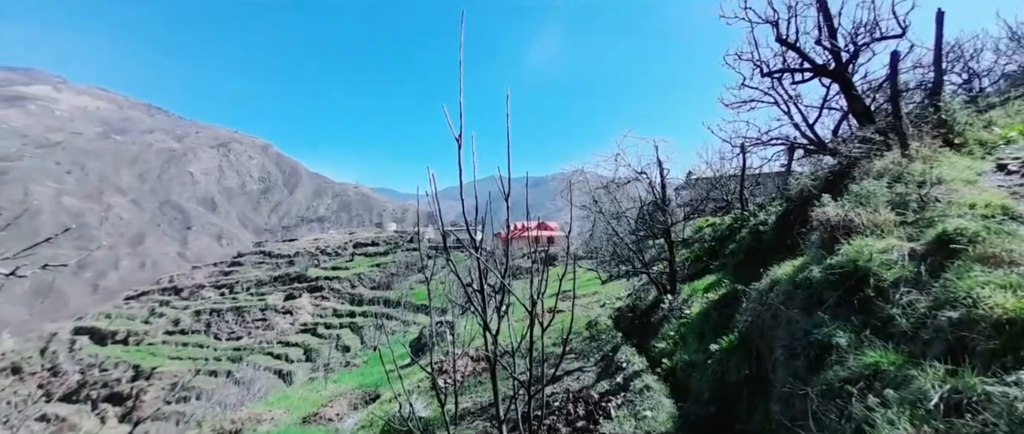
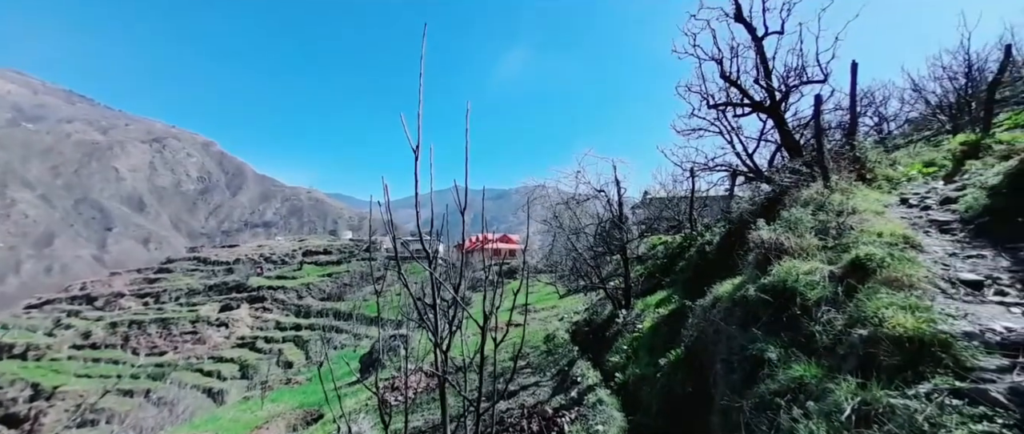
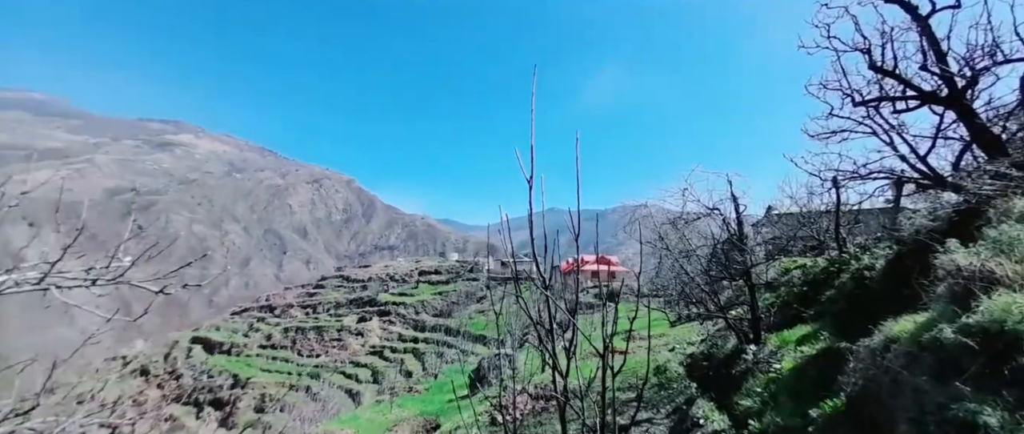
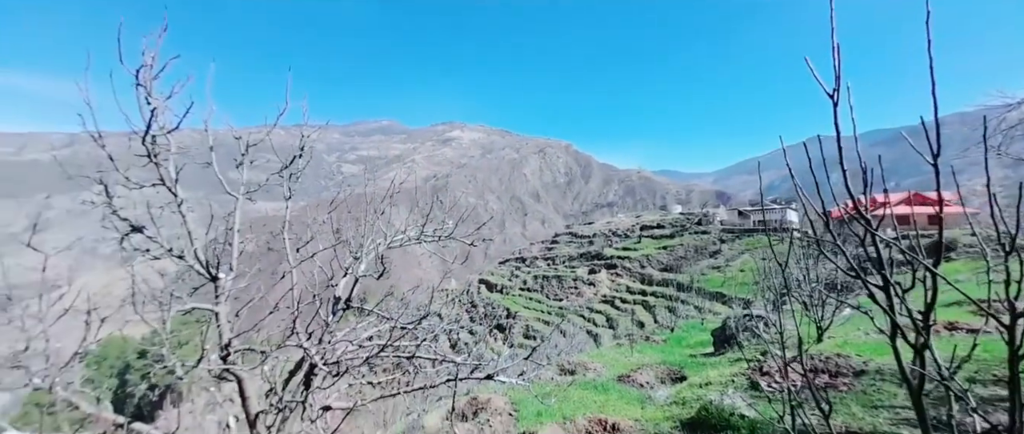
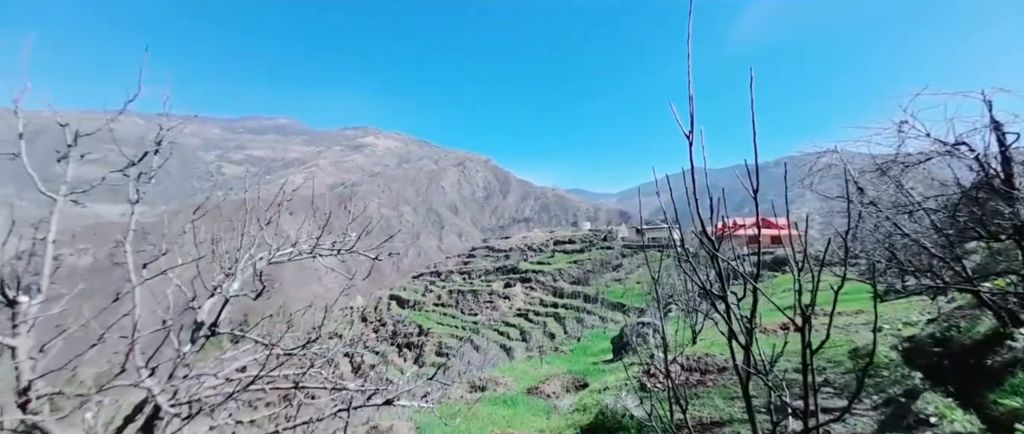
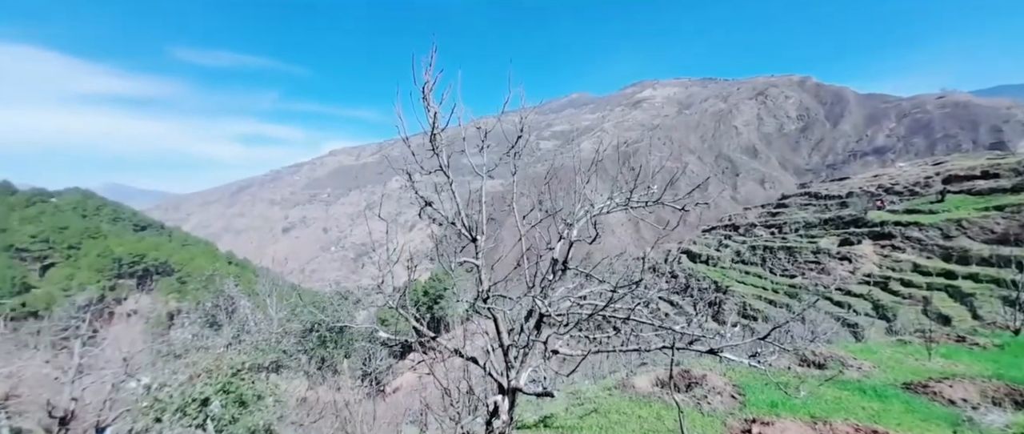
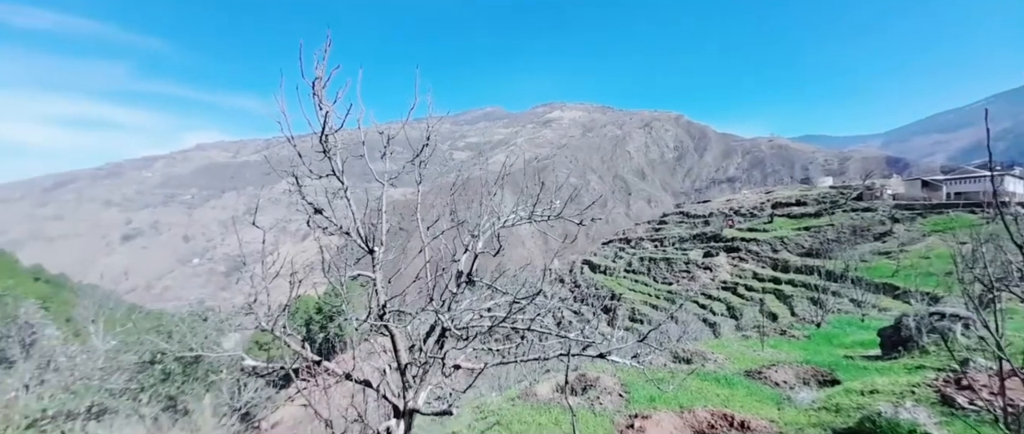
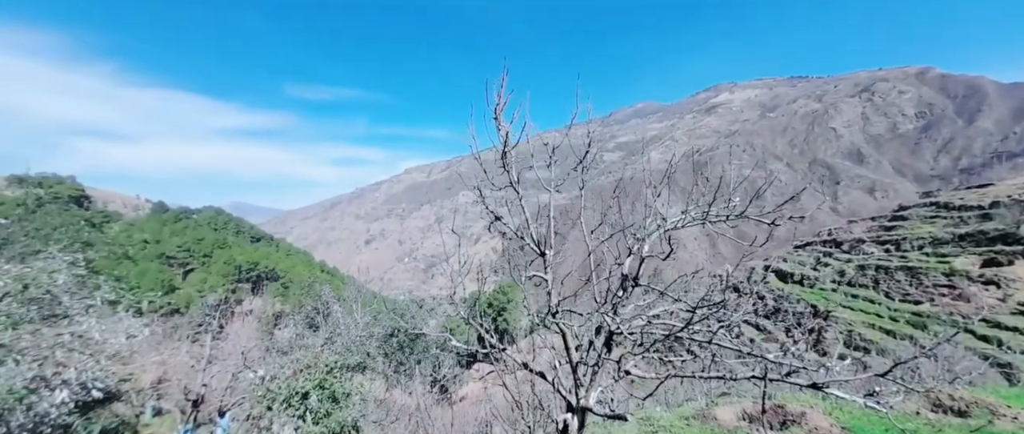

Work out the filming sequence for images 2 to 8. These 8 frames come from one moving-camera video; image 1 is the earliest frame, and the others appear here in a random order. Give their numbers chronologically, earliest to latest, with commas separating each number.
2, 3, 5, 4, 7, 6, 8
